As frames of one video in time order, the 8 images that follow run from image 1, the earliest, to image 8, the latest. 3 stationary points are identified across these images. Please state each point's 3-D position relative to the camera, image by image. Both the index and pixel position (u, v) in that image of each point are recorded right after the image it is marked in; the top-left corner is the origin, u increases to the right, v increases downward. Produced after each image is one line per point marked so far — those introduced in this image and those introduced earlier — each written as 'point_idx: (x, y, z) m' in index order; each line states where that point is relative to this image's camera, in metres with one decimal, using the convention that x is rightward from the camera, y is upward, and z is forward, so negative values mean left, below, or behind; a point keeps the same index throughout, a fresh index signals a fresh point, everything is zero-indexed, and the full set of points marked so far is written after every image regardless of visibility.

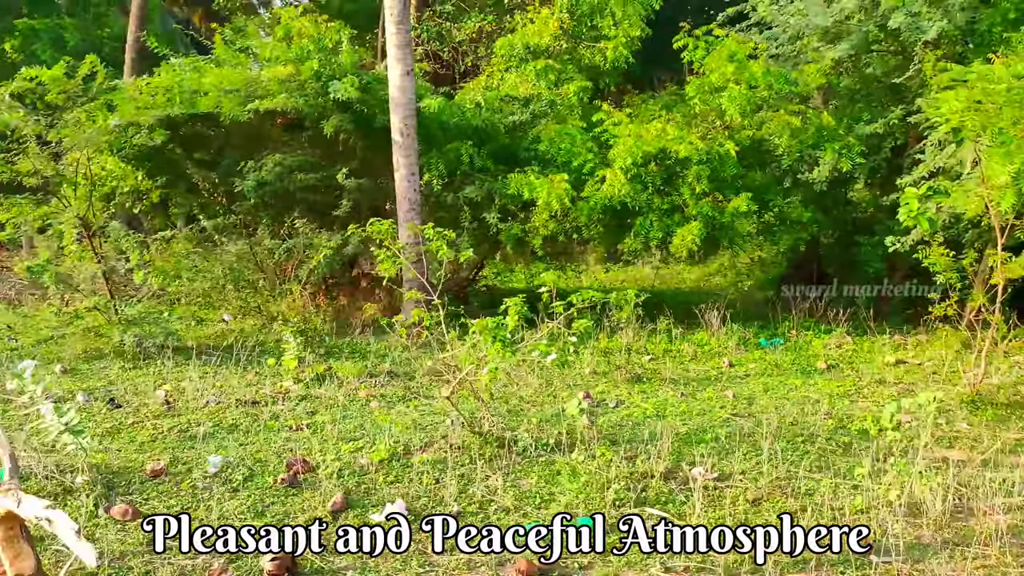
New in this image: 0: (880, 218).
0: (+2.9, +0.6, +7.4) m
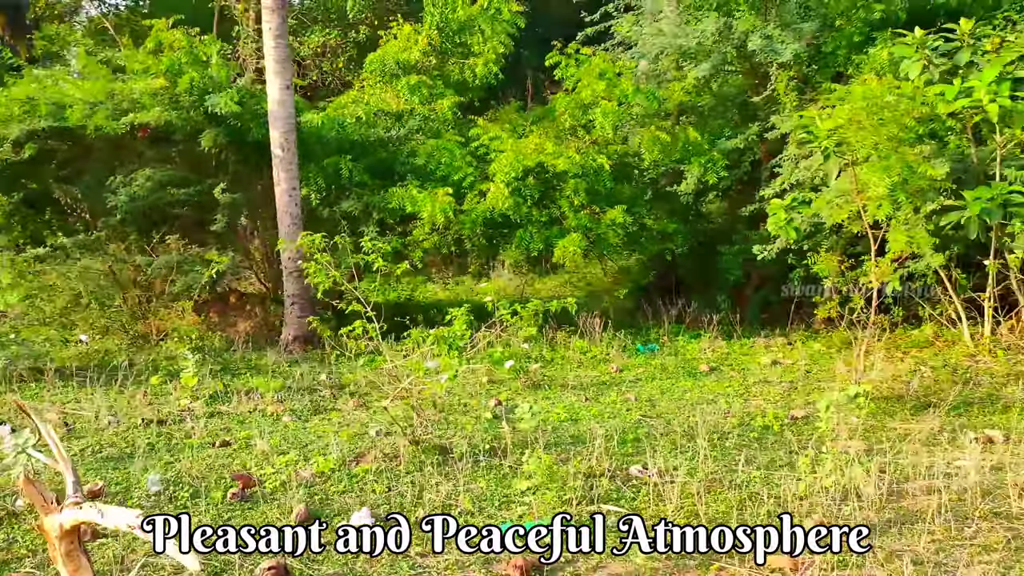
0: (+1.9, +0.5, +8.0) m
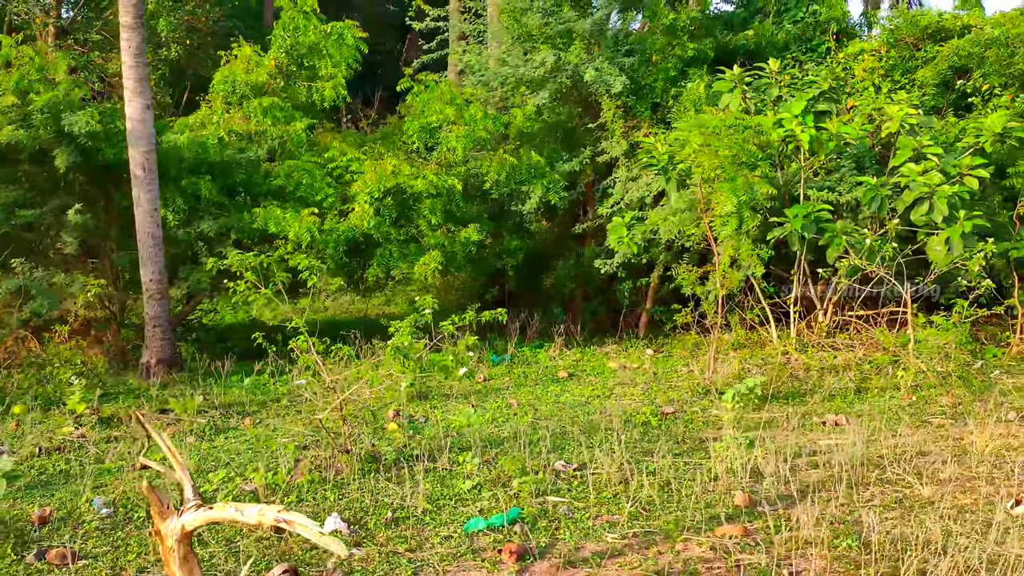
0: (+0.6, +0.4, +8.6) m
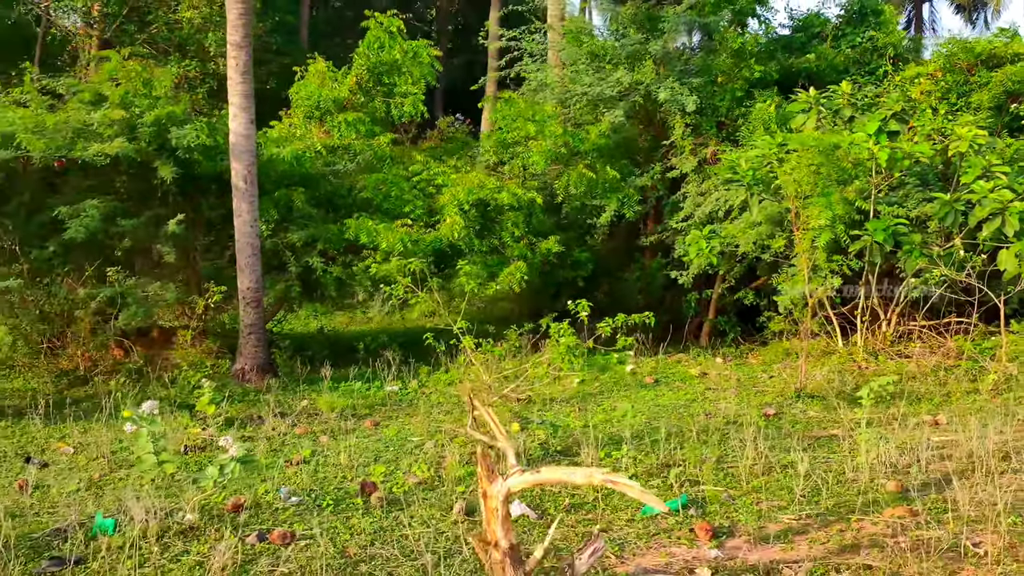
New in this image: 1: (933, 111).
0: (+1.2, +0.3, +8.9) m
1: (+3.5, +1.5, +7.8) m
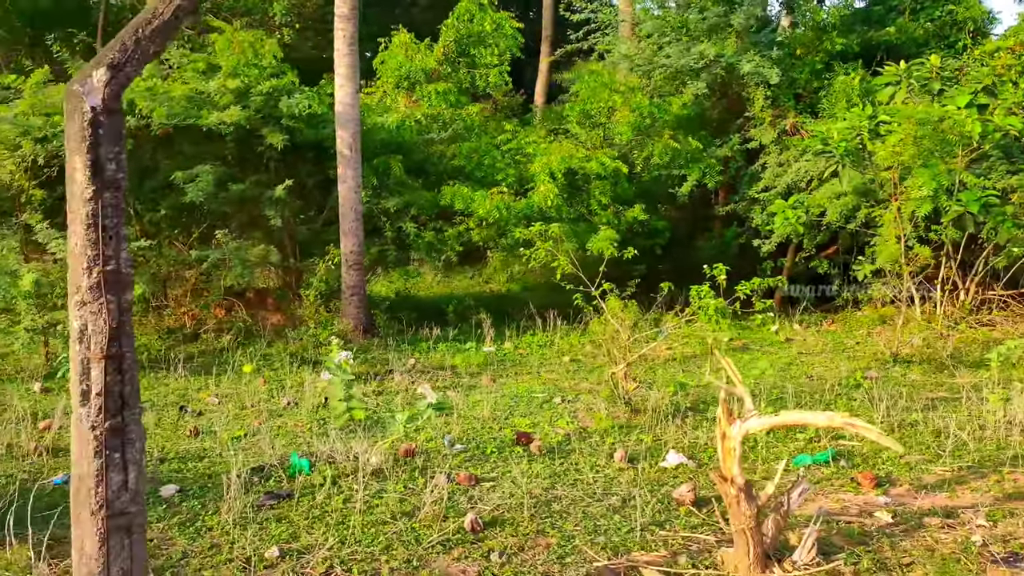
0: (+2.0, +0.6, +9.1) m
1: (+4.3, +1.7, +7.9) m
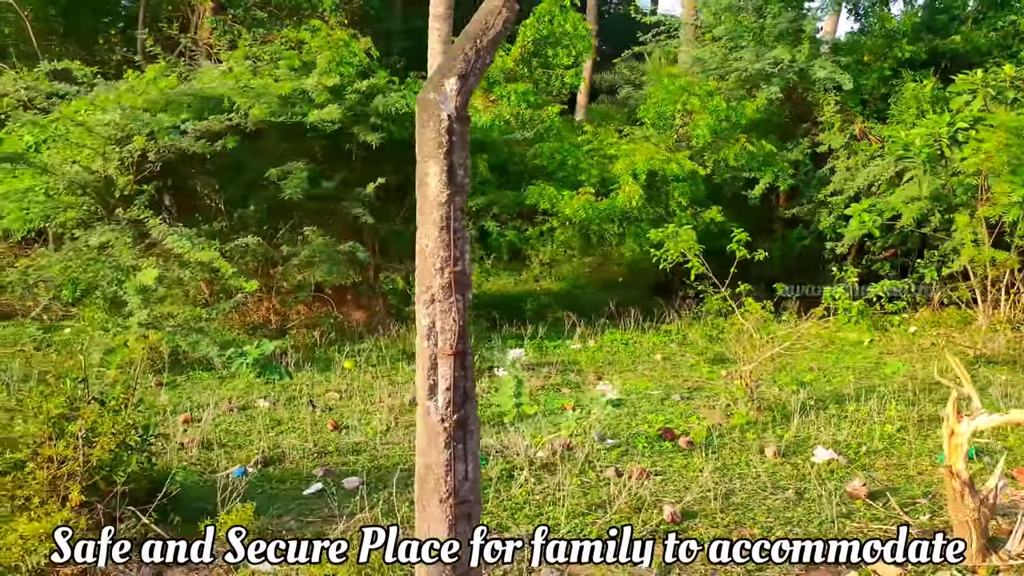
0: (+2.6, +0.6, +9.2) m
1: (+5.0, +1.7, +8.1) m
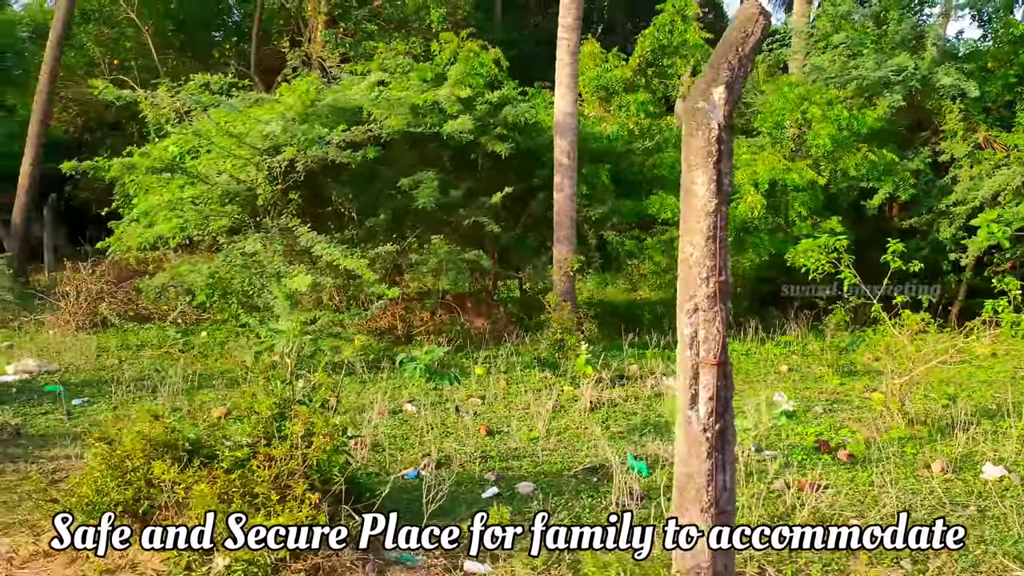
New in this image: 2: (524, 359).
0: (+3.7, +0.5, +9.1) m
1: (+6.0, +1.6, +7.8) m
2: (+0.1, -0.5, +6.7) m
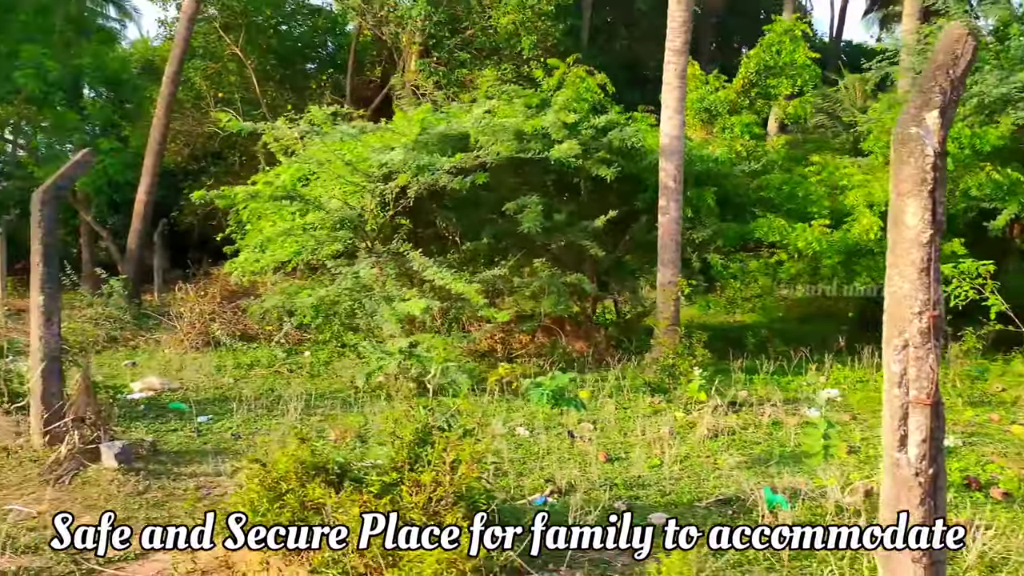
0: (+4.7, +0.3, +8.7) m
1: (+6.9, +1.4, +7.2) m
2: (+0.9, -0.7, +6.6) m
